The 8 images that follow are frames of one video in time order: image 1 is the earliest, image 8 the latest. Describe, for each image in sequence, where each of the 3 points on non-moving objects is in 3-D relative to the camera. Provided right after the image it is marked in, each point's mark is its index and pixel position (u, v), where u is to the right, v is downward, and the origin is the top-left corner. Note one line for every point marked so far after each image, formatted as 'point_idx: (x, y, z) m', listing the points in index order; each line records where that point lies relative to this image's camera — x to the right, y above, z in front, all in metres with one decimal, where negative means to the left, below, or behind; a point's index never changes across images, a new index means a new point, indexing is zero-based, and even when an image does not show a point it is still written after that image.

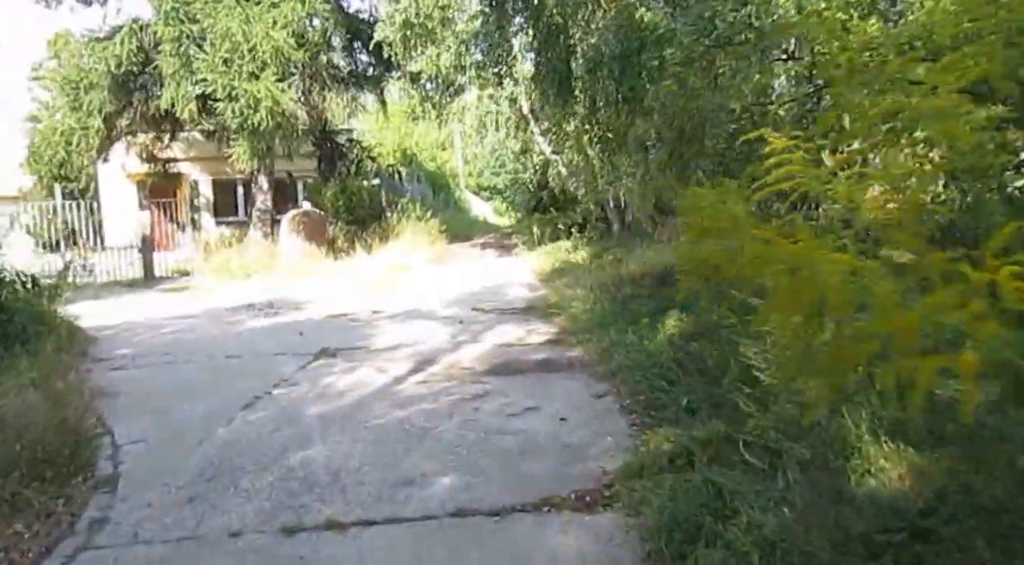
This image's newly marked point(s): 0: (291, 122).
0: (-4.0, +2.9, +15.6) m
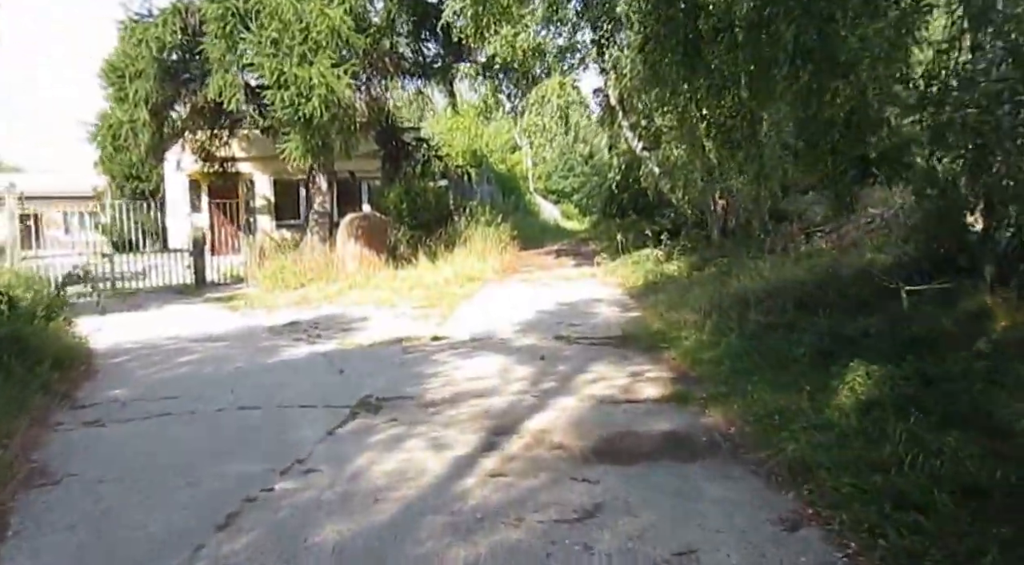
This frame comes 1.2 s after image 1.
0: (-2.6, +2.7, +13.7) m
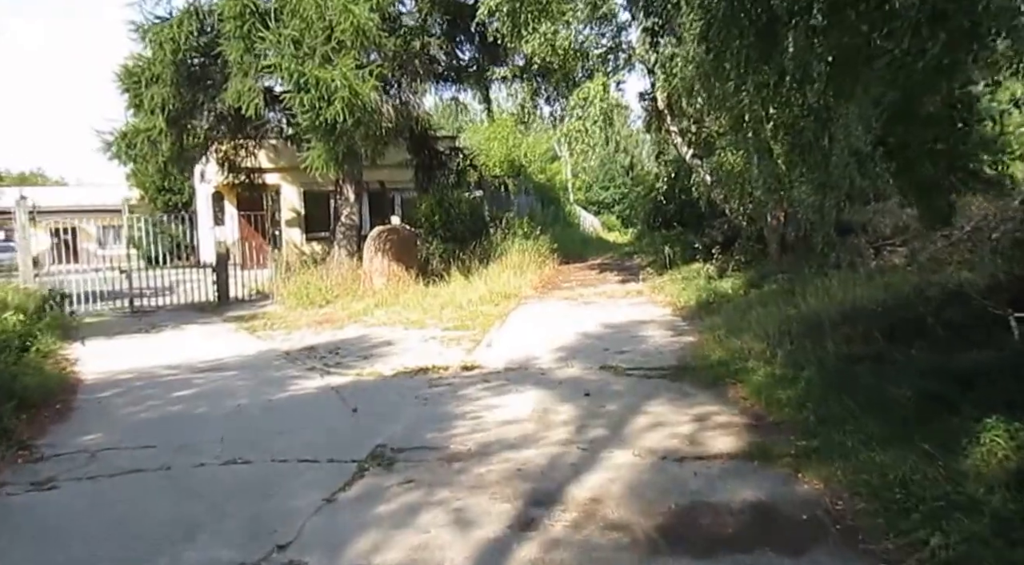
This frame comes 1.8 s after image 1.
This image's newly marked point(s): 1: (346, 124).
0: (-2.0, +2.5, +12.7) m
1: (-2.4, +2.2, +12.1) m
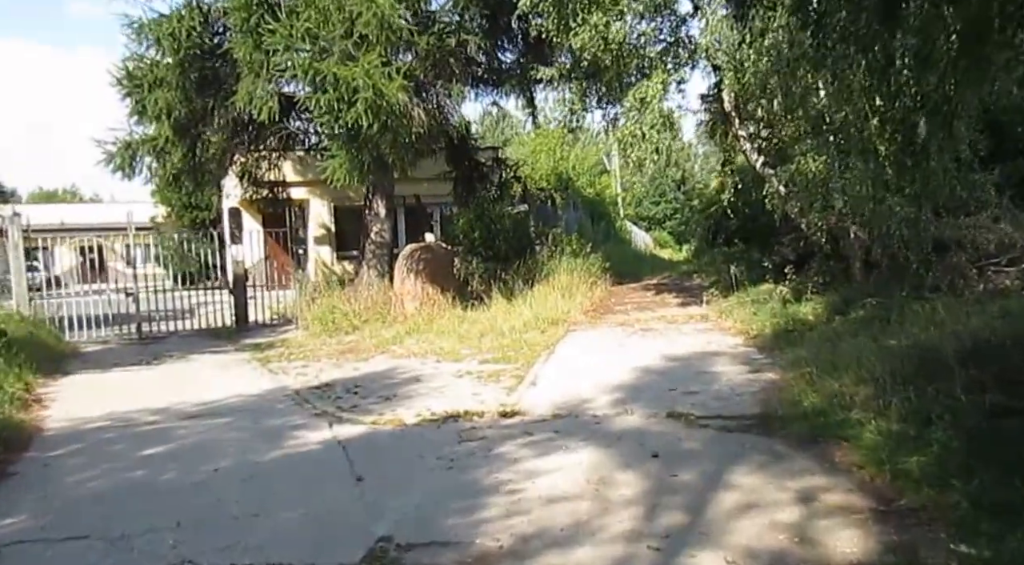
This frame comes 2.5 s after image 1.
0: (-1.4, +2.1, +11.4) m
1: (-1.8, +1.9, +10.8) m
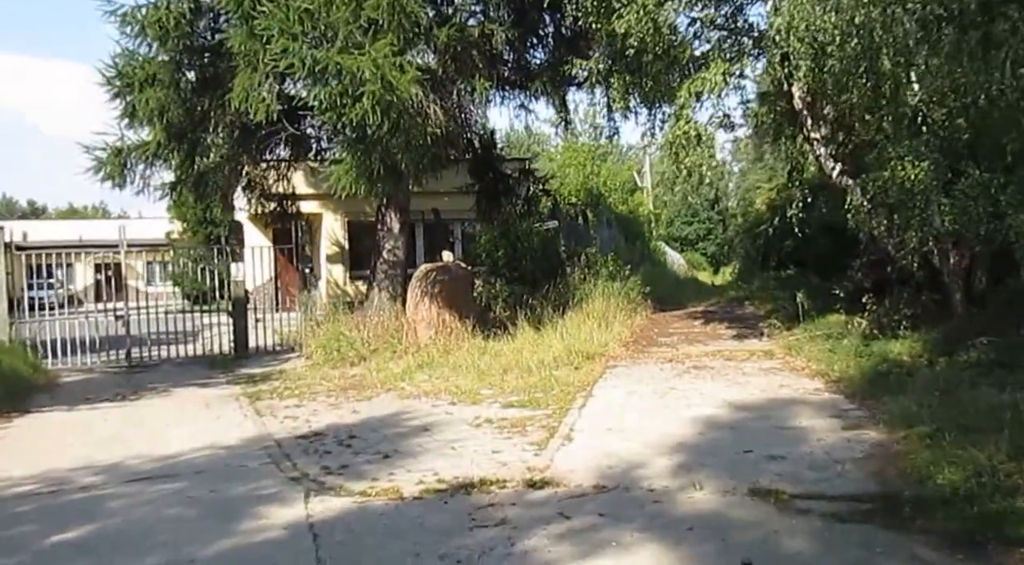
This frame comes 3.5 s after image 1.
0: (-1.1, +1.8, +9.9) m
1: (-1.5, +1.7, +9.3) m
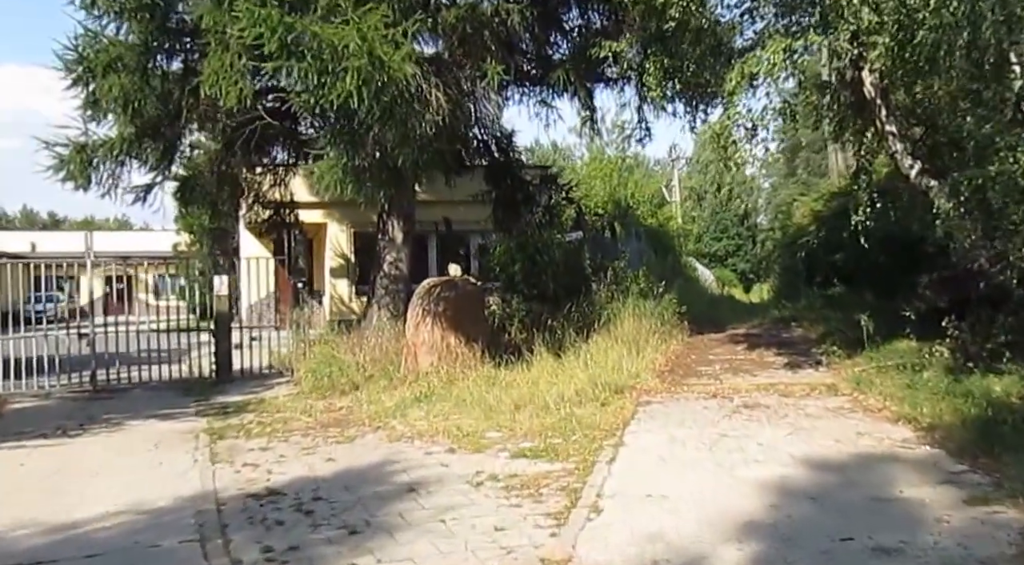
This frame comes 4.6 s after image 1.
0: (-0.9, +1.7, +8.4) m
1: (-1.3, +1.5, +7.8) m
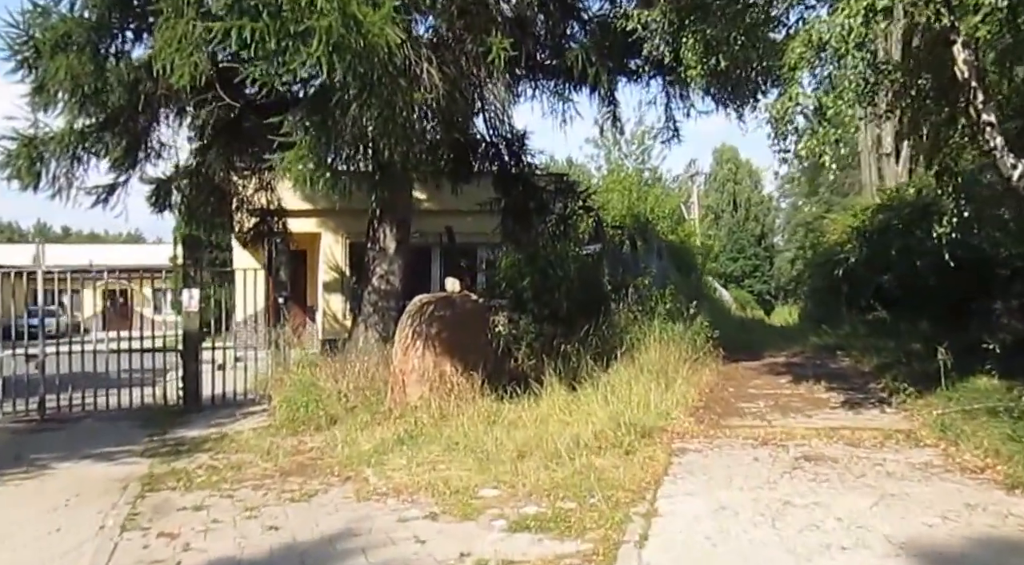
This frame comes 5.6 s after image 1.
0: (-0.8, +1.5, +6.8) m
1: (-1.3, +1.4, +6.3) m
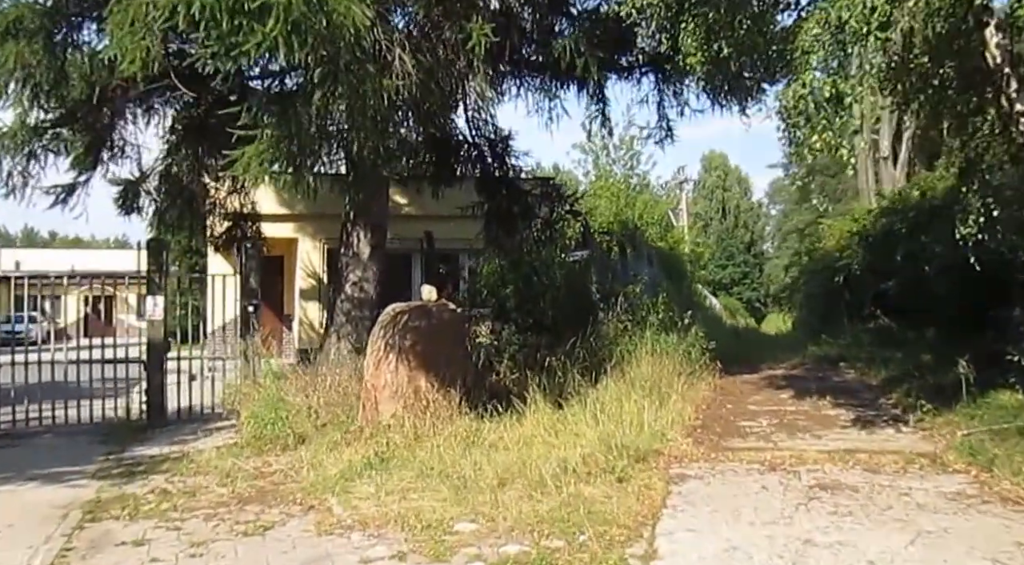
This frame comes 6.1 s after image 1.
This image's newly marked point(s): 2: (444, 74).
0: (-1.0, +1.5, +6.2) m
1: (-1.4, +1.3, +5.6) m
2: (-0.6, +1.9, +7.8) m
